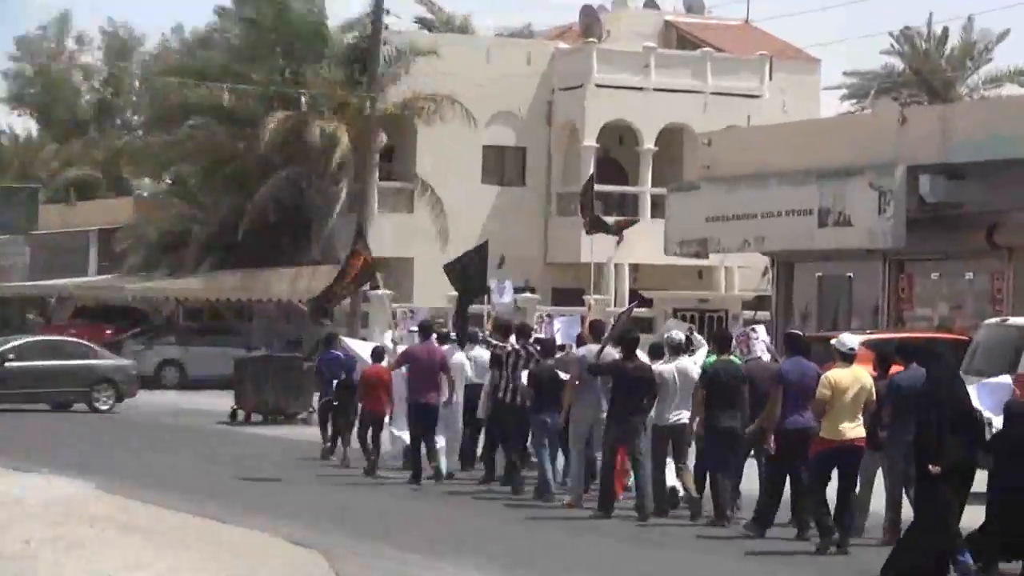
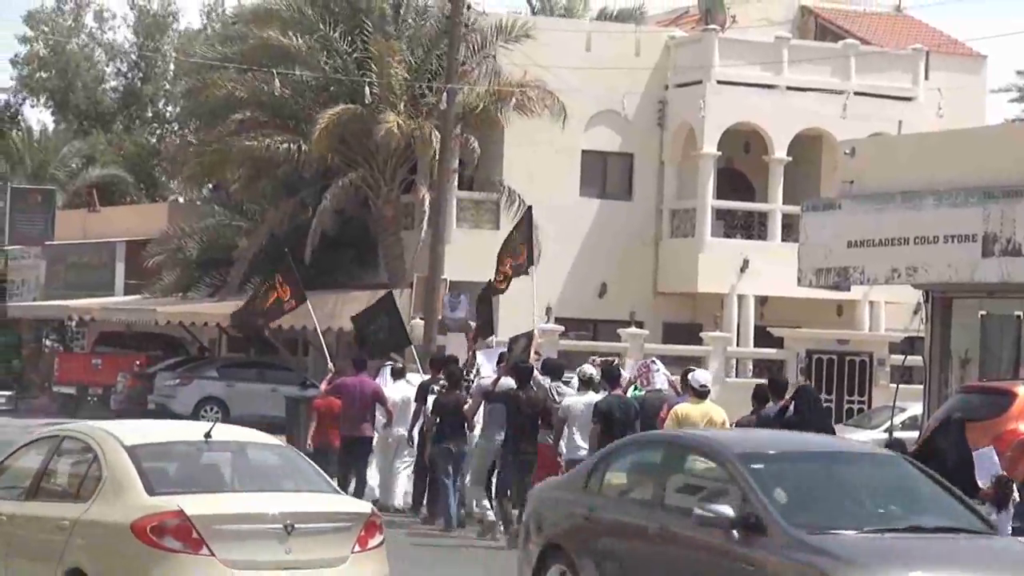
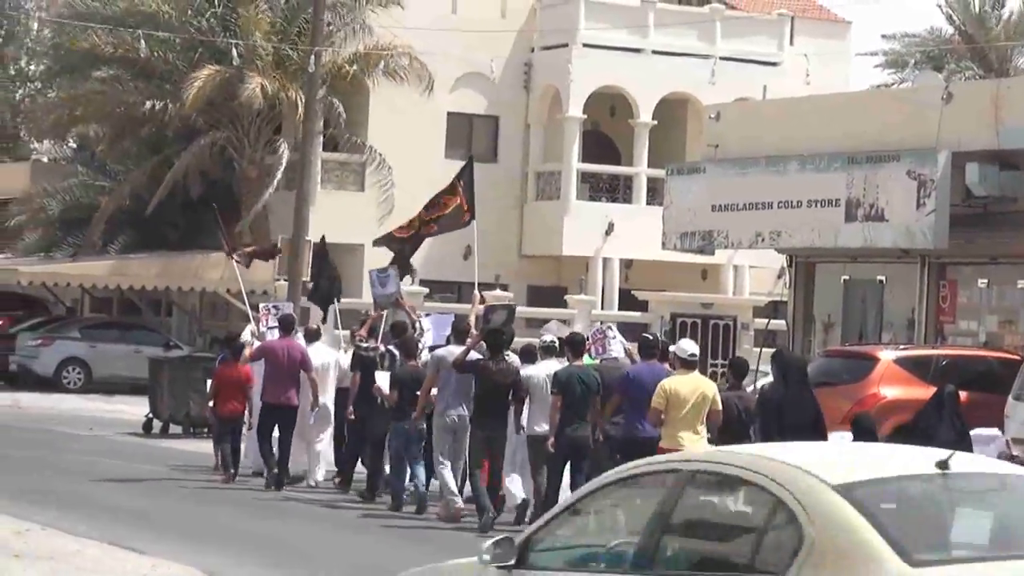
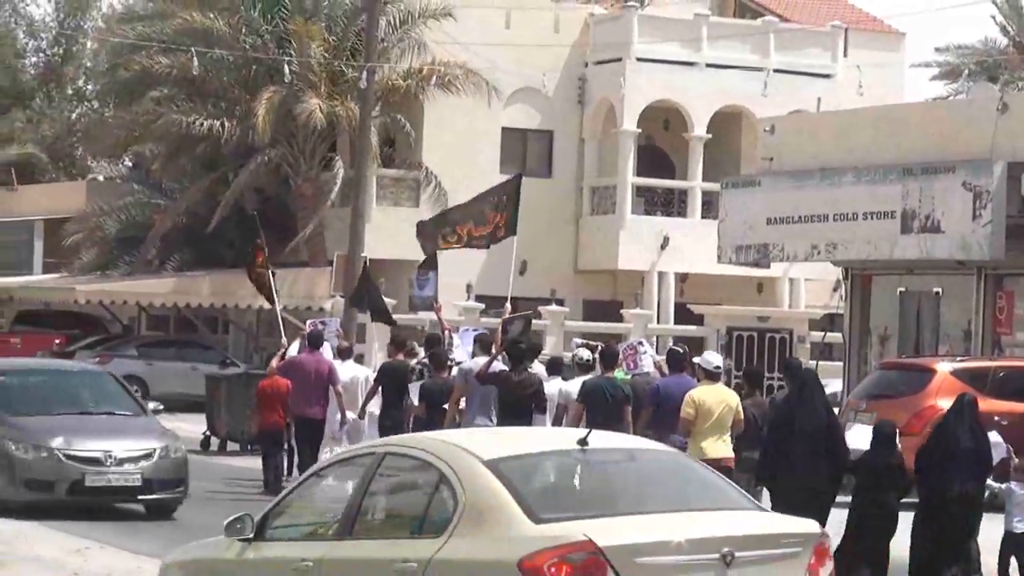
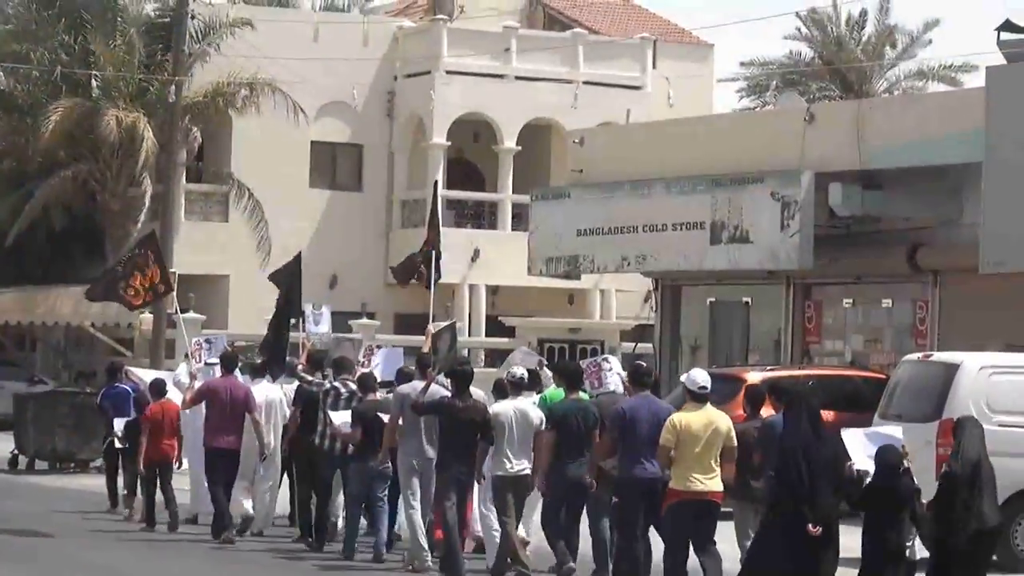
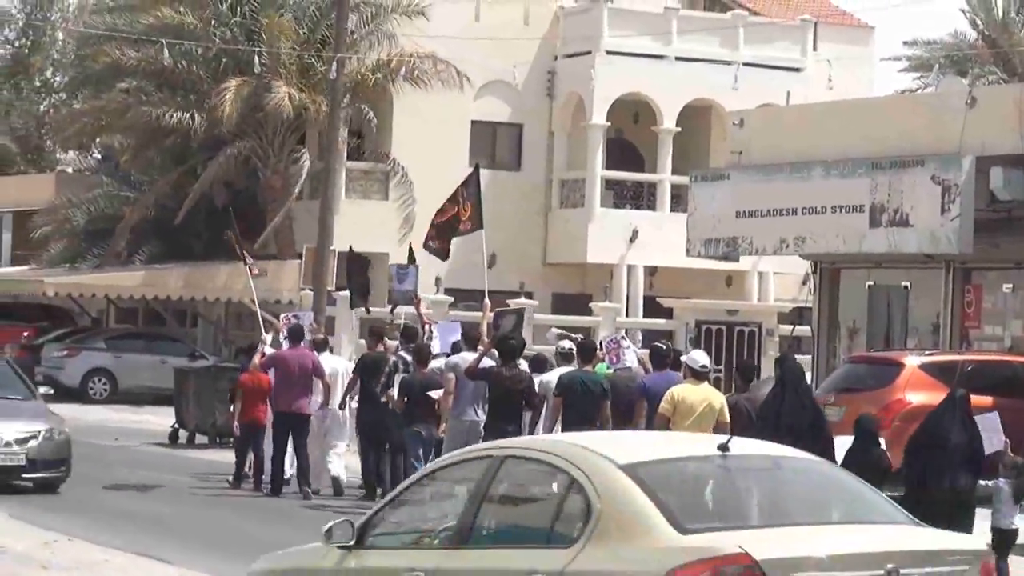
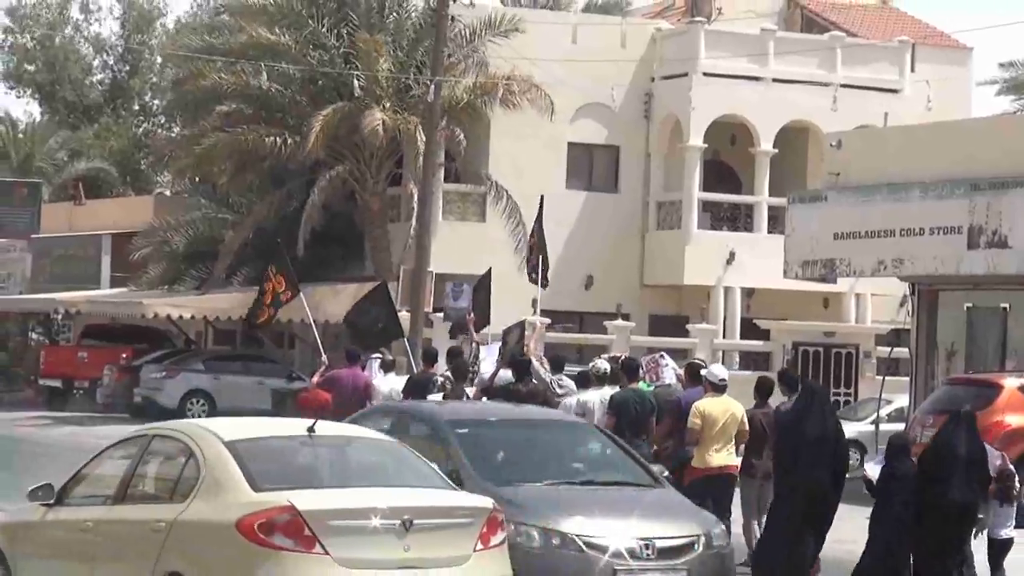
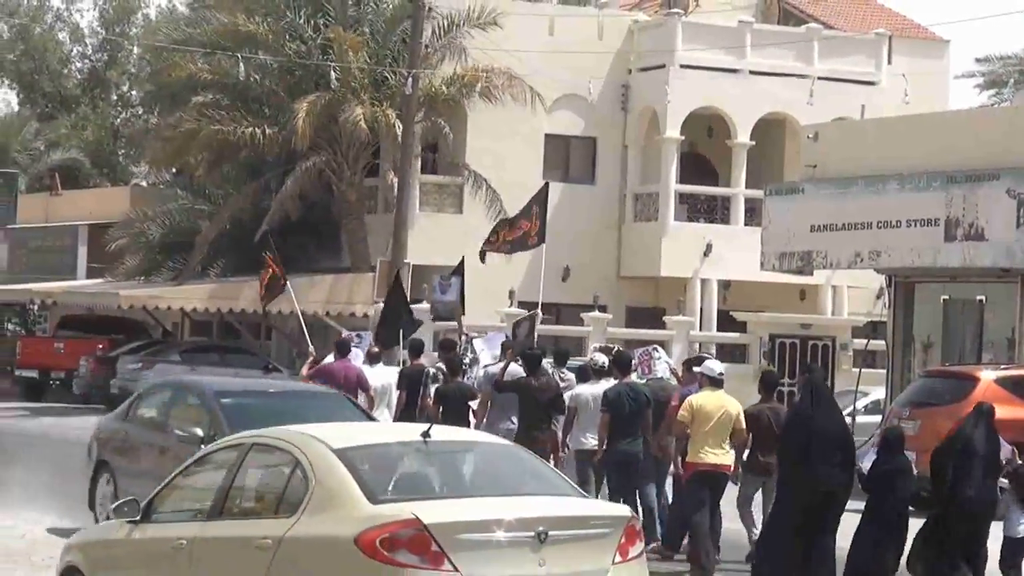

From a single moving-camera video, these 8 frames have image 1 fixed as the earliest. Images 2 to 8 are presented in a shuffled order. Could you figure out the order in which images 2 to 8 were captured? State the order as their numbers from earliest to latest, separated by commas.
5, 3, 6, 4, 8, 7, 2
